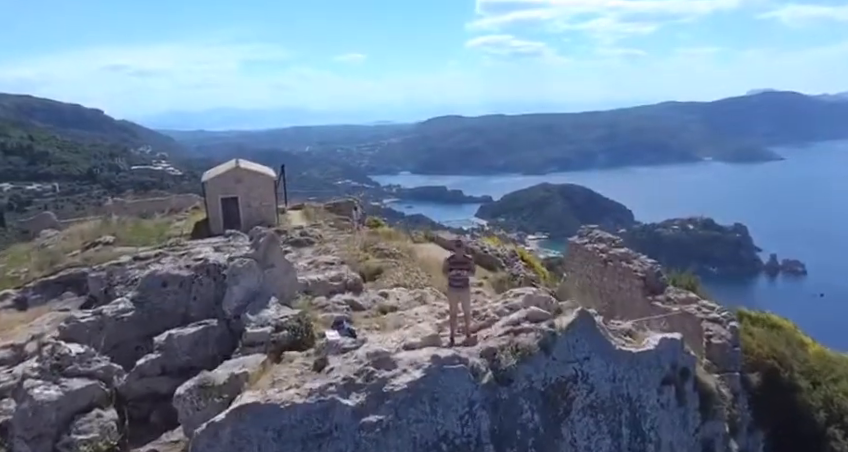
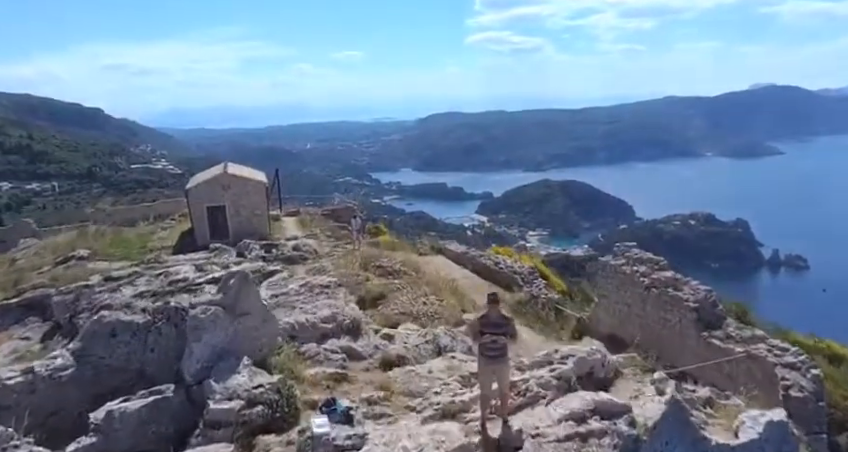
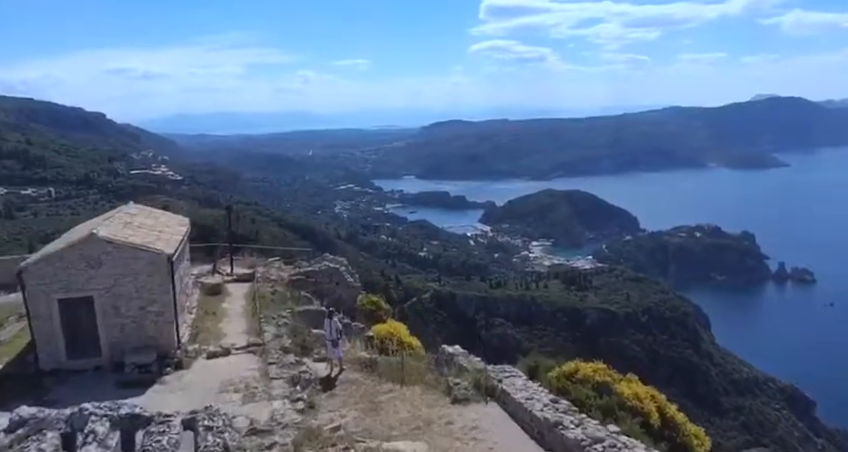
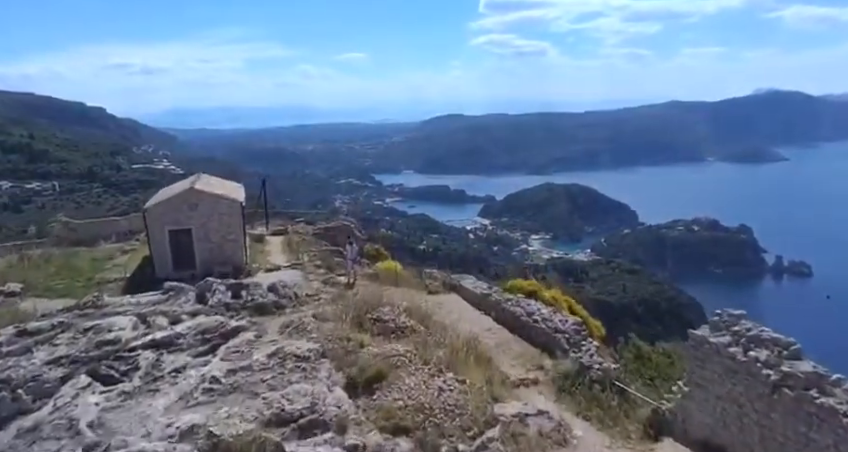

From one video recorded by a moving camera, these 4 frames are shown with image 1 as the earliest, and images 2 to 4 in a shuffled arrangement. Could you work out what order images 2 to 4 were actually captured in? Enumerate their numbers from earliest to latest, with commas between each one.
2, 4, 3
